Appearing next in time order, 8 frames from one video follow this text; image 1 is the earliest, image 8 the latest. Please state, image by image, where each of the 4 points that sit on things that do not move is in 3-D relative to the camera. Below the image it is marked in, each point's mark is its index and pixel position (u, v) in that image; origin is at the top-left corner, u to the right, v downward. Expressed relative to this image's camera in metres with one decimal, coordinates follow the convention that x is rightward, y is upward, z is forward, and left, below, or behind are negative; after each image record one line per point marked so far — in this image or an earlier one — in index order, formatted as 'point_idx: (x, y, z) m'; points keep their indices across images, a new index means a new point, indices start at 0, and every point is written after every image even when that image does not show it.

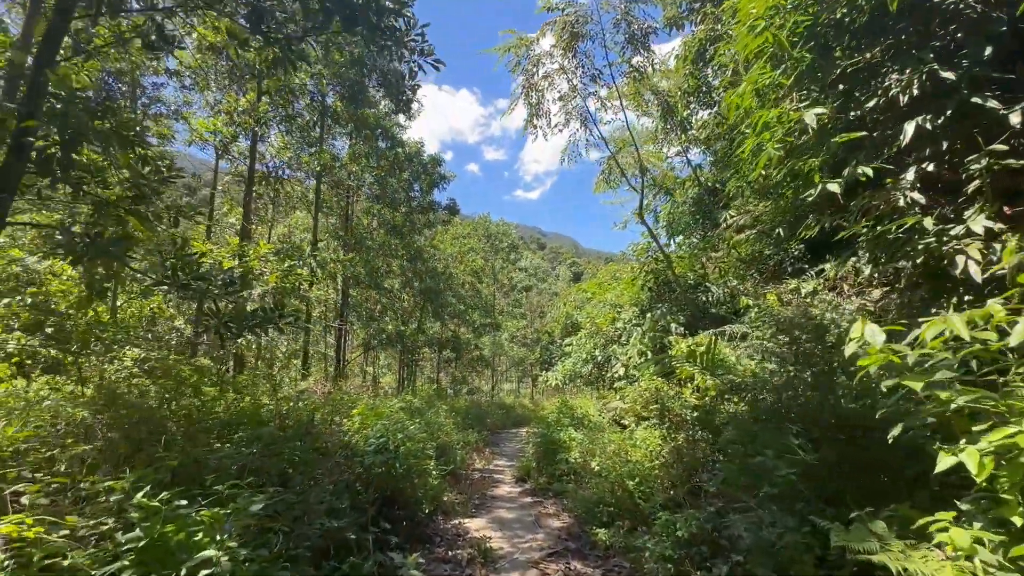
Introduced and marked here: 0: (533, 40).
0: (+0.3, +3.8, +7.3) m
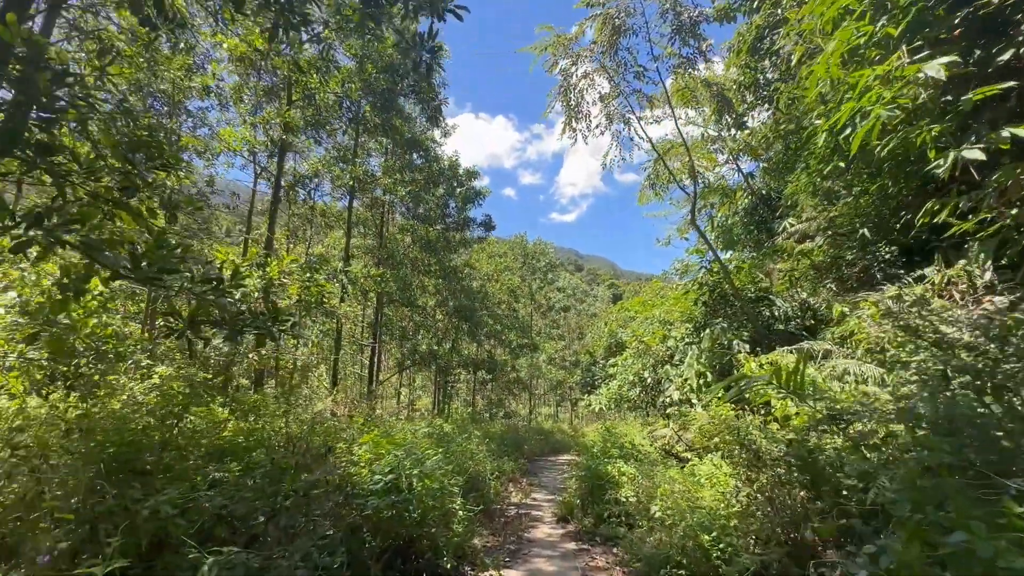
0: (+0.9, +3.6, +6.8) m
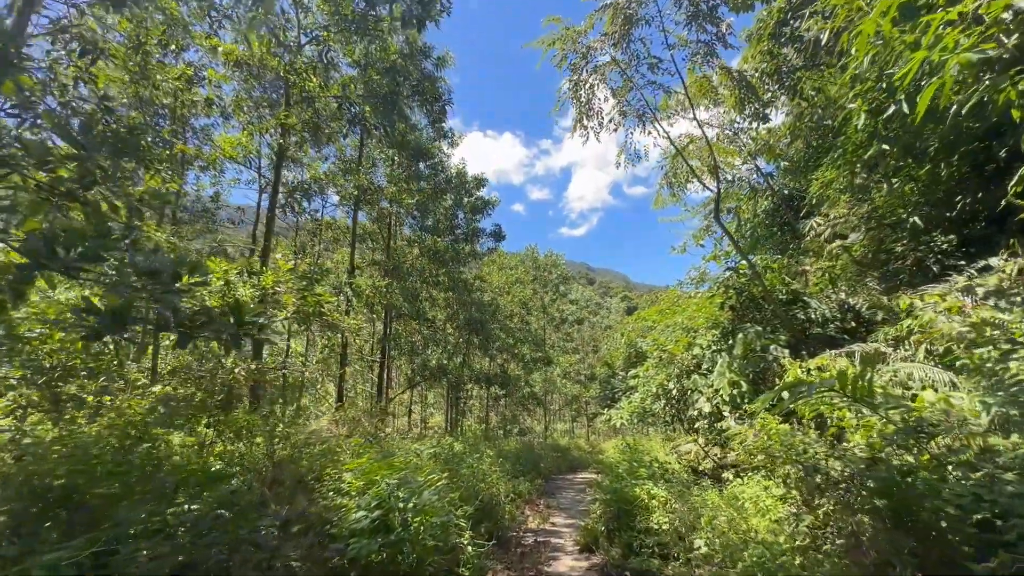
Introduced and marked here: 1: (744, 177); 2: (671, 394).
0: (+1.0, +3.5, +6.5) m
1: (+4.4, +2.1, +9.1) m
2: (+2.3, -1.5, +6.7) m
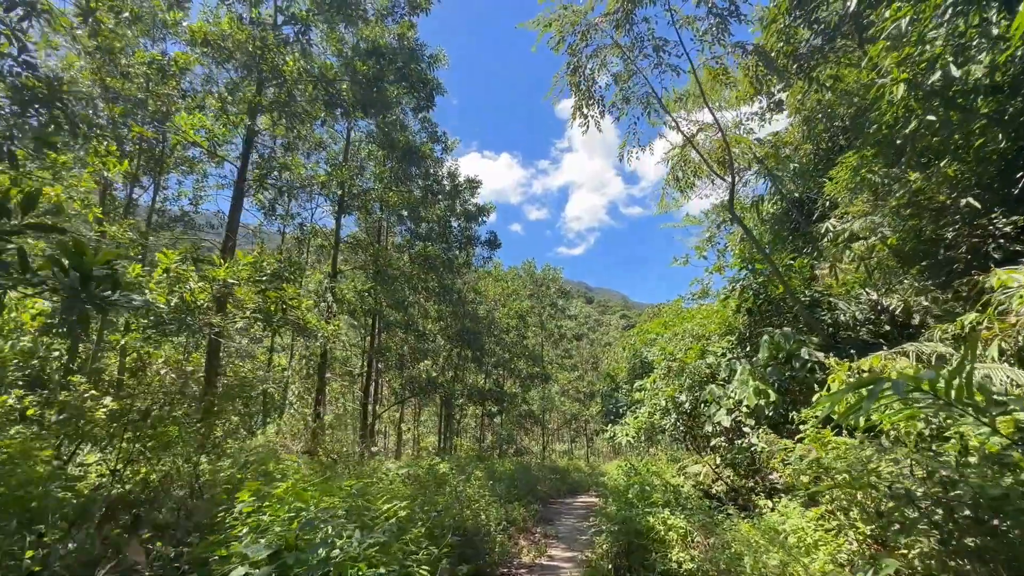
0: (+0.9, +3.5, +6.0) m
1: (+4.4, +2.0, +8.6) m
2: (+2.2, -1.5, +6.0) m
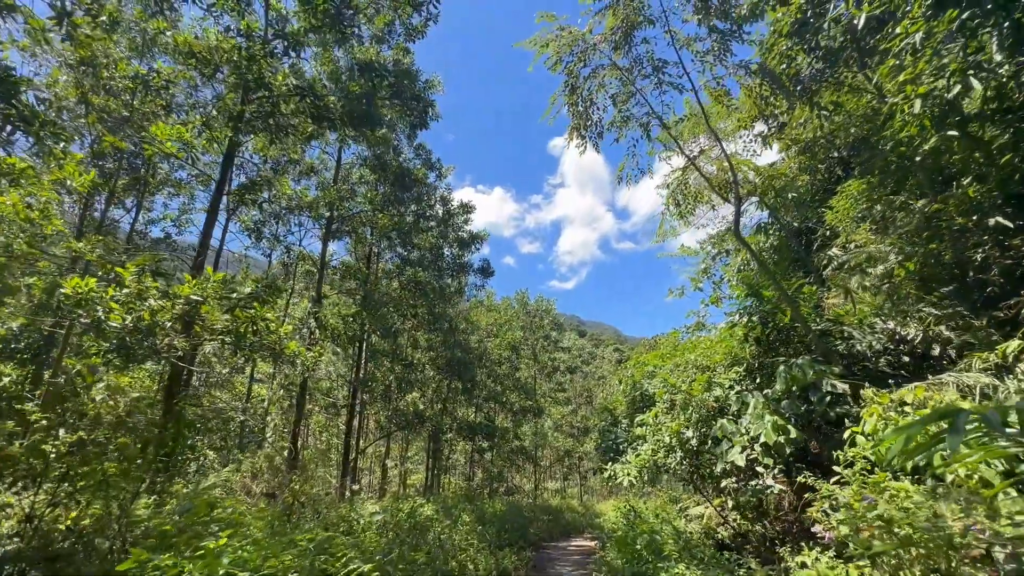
0: (+0.8, +3.2, +5.9) m
1: (+4.3, +1.5, +8.4) m
2: (+2.1, -1.8, +5.5) m
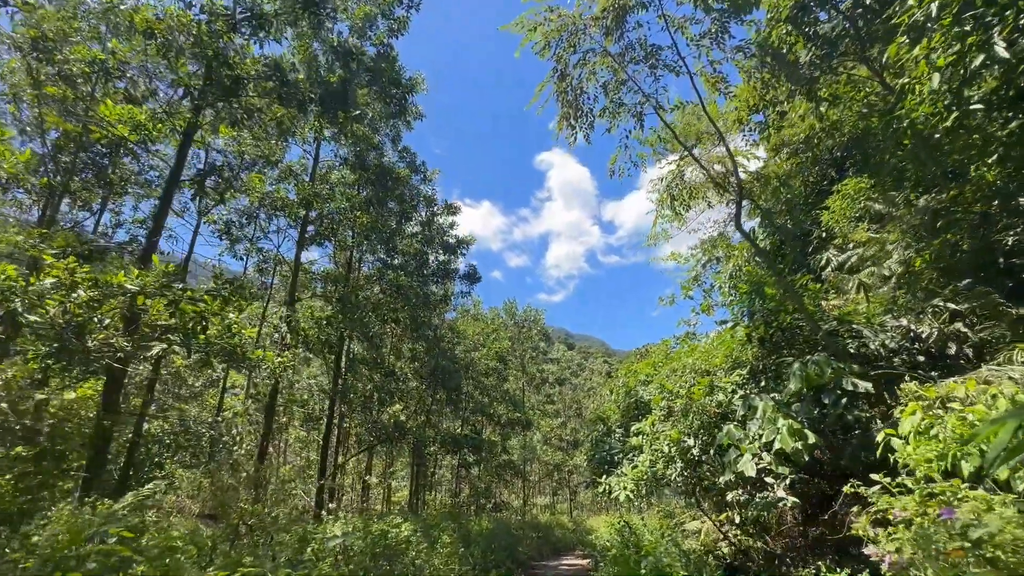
0: (+0.7, +3.2, +5.6) m
1: (+4.0, +1.4, +8.1) m
2: (+1.9, -1.8, +5.1) m
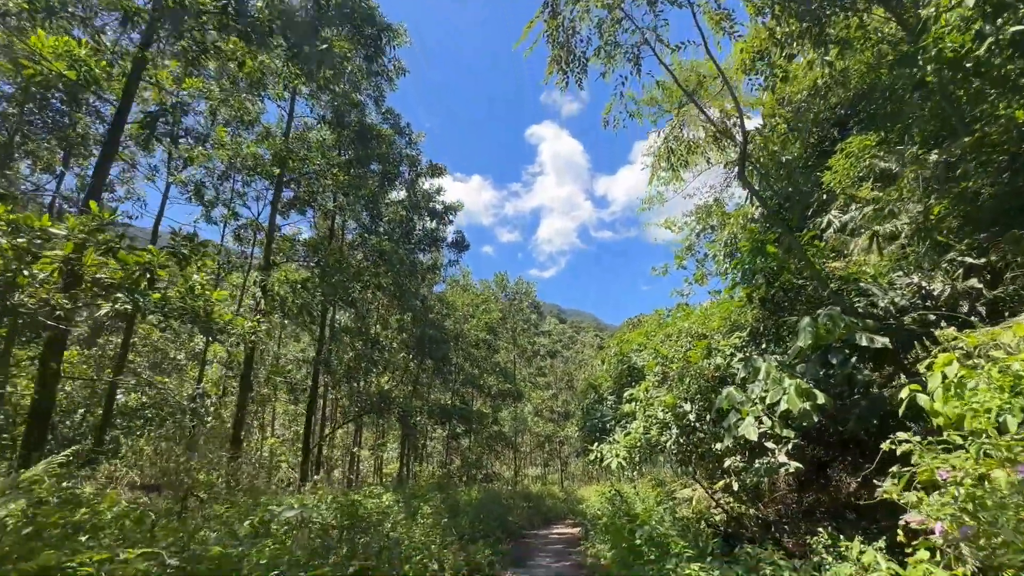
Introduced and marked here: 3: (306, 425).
0: (+0.5, +3.7, +5.1) m
1: (+3.8, +2.0, +7.8) m
2: (+1.8, -1.4, +4.9) m
3: (-3.9, -2.6, +9.0) m
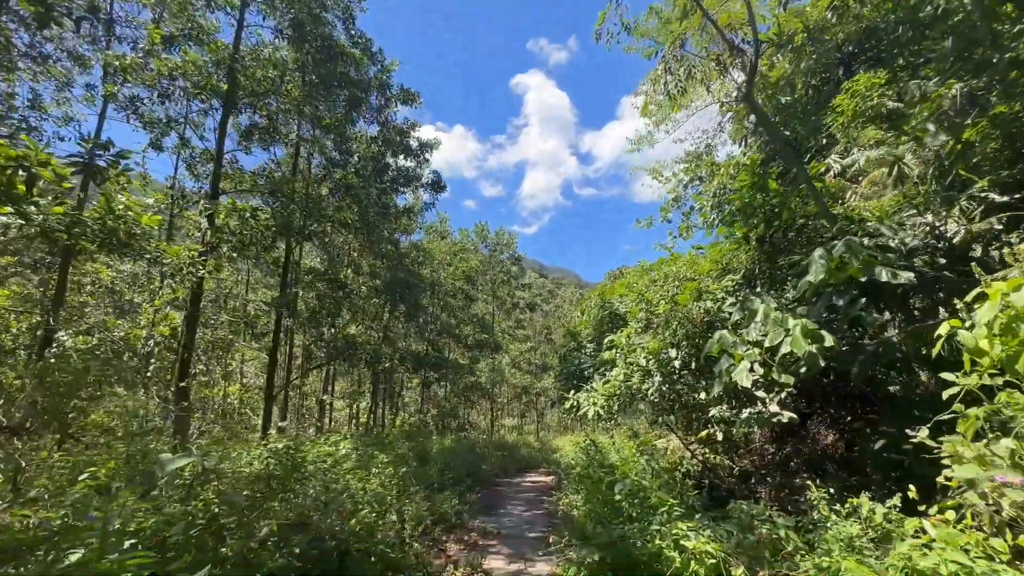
0: (+0.4, +4.3, +4.2) m
1: (+3.5, +2.8, +7.2) m
2: (+1.5, -0.8, +4.5) m
3: (-4.4, -1.5, +8.5) m
